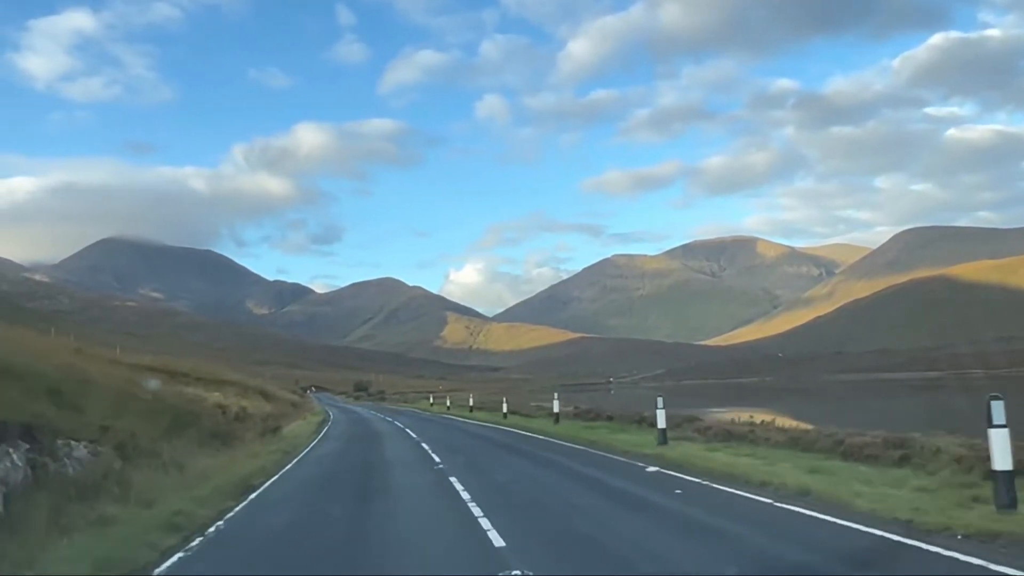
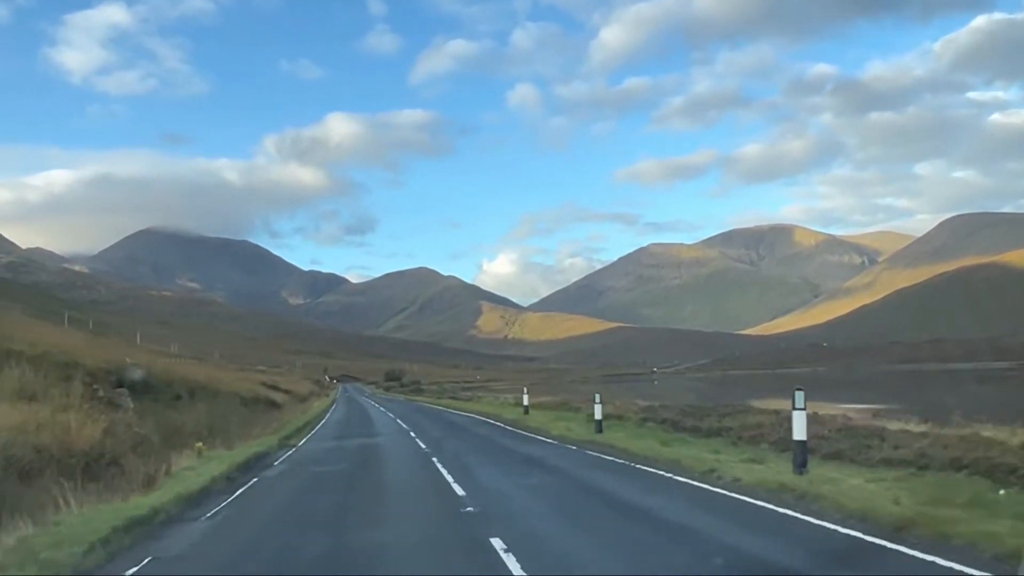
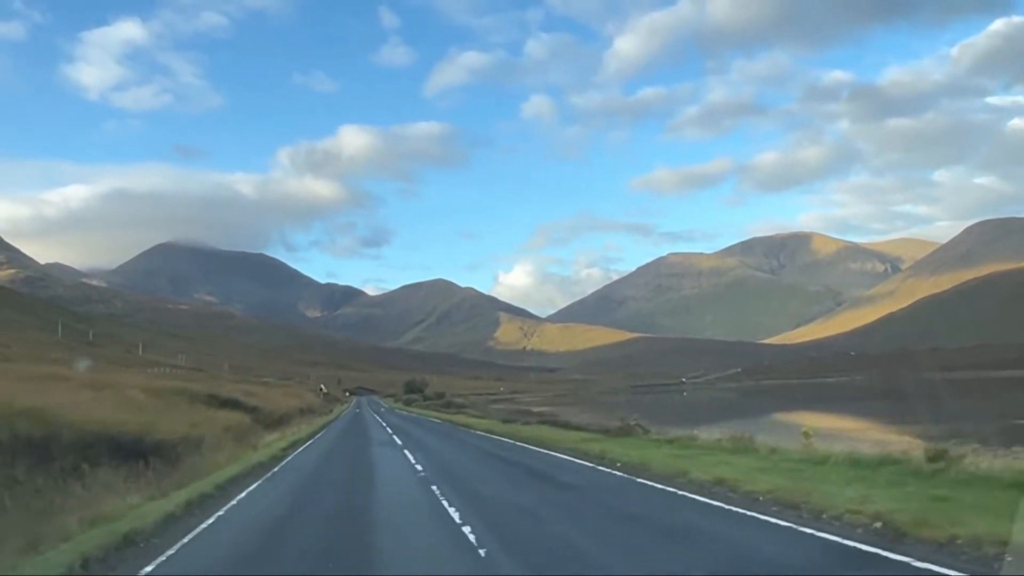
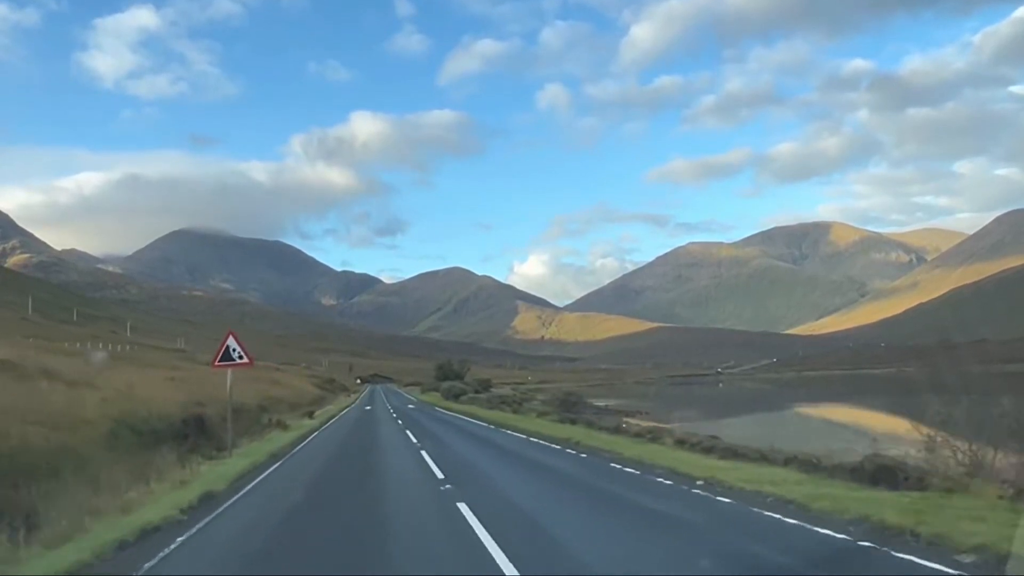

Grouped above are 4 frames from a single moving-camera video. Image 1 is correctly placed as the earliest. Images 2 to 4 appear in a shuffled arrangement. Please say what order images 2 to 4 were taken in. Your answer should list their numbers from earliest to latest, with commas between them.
2, 3, 4
